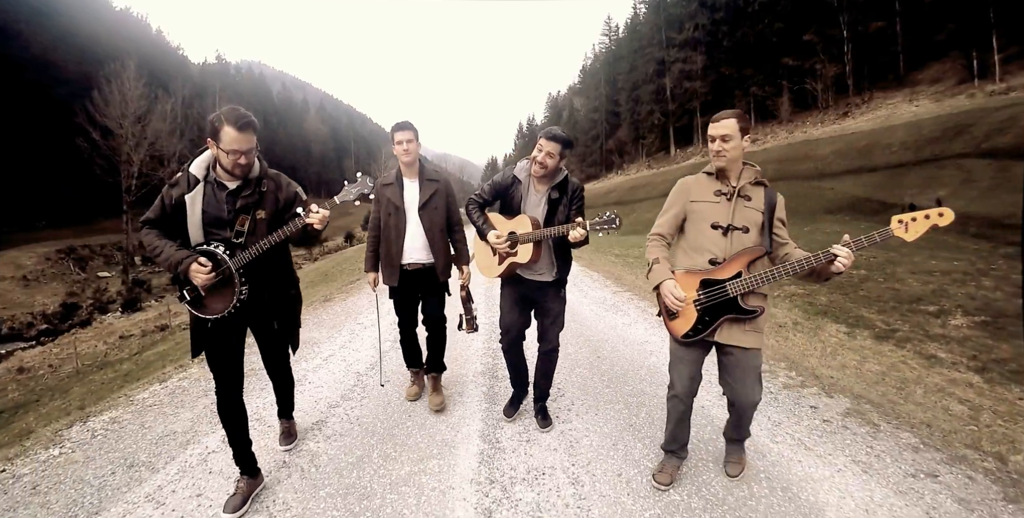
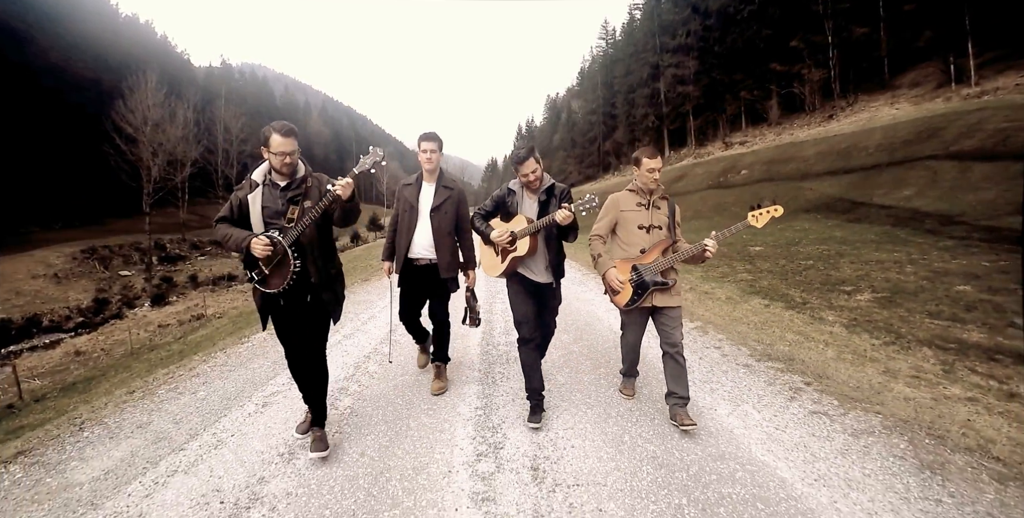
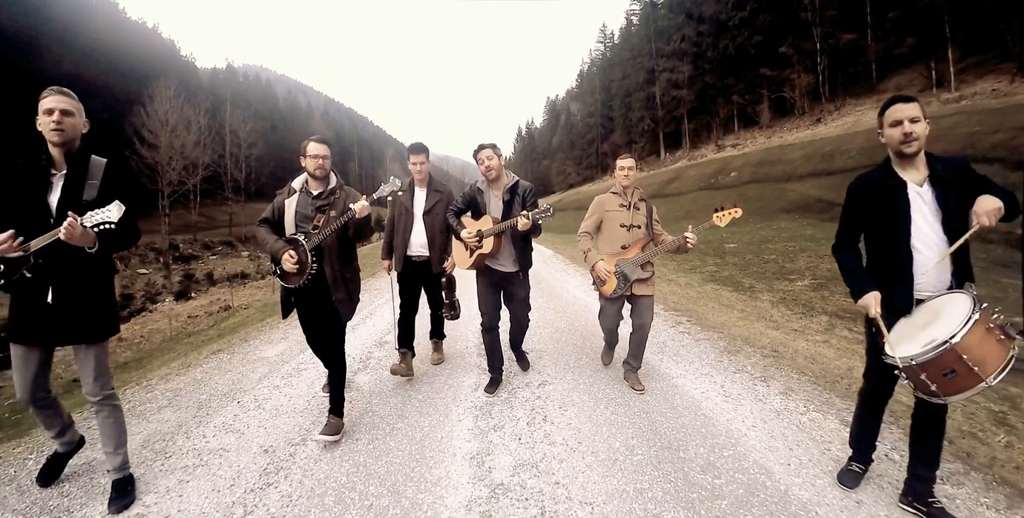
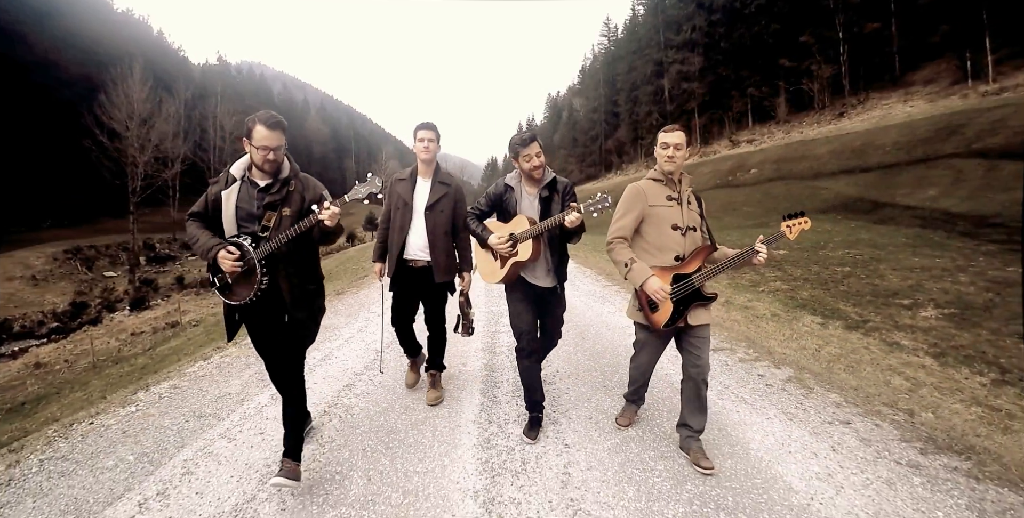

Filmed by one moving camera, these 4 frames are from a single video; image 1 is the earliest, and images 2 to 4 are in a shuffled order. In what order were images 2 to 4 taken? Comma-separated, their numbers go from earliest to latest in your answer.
4, 2, 3
